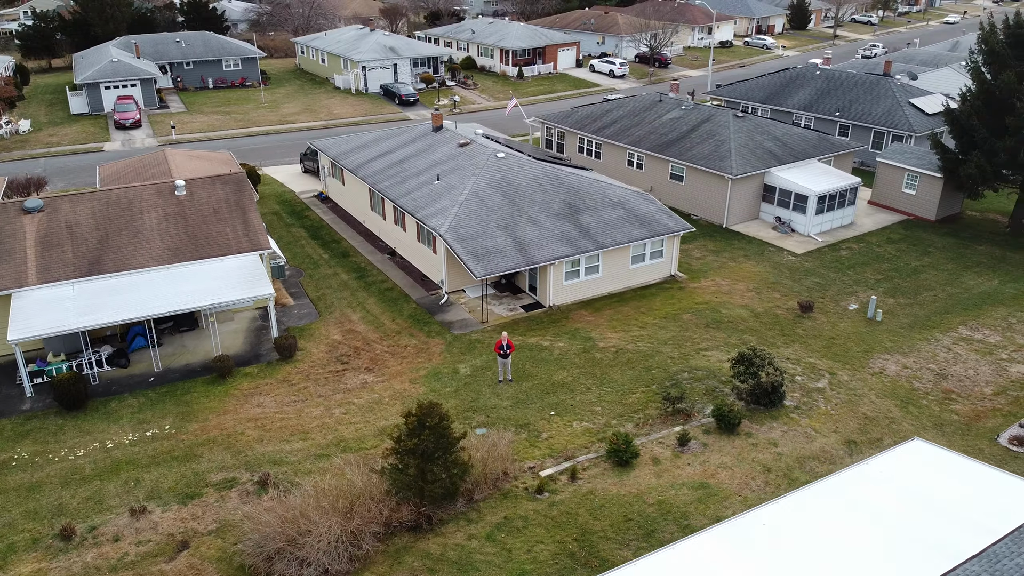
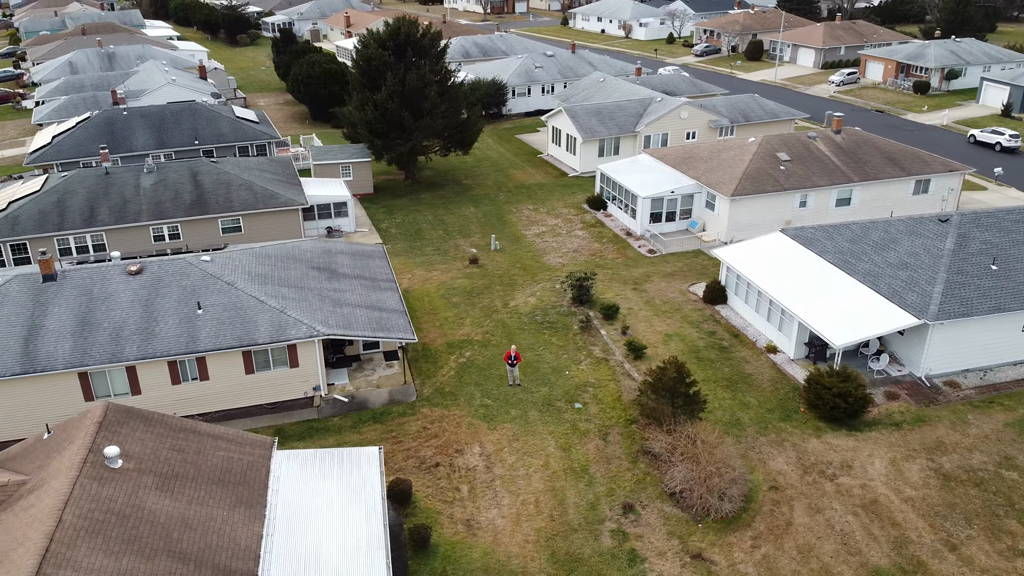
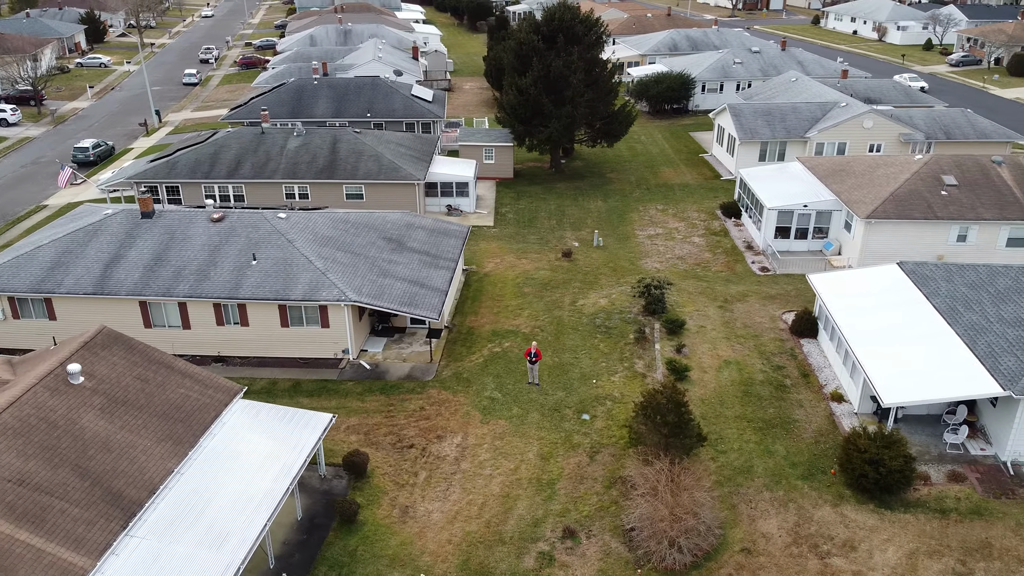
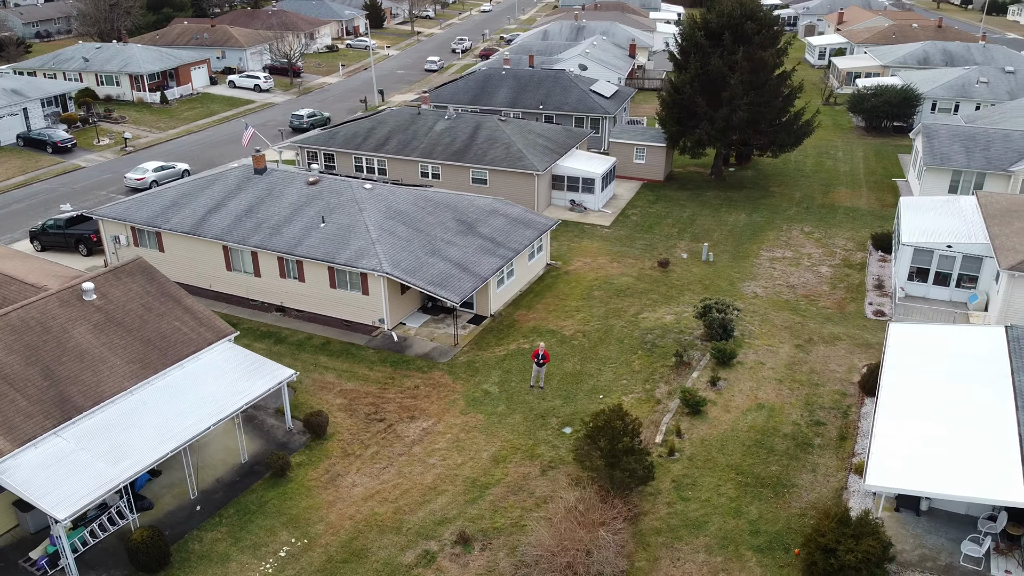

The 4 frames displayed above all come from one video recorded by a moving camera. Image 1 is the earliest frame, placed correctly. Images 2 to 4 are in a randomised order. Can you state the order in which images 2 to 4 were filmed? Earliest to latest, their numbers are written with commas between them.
4, 3, 2
